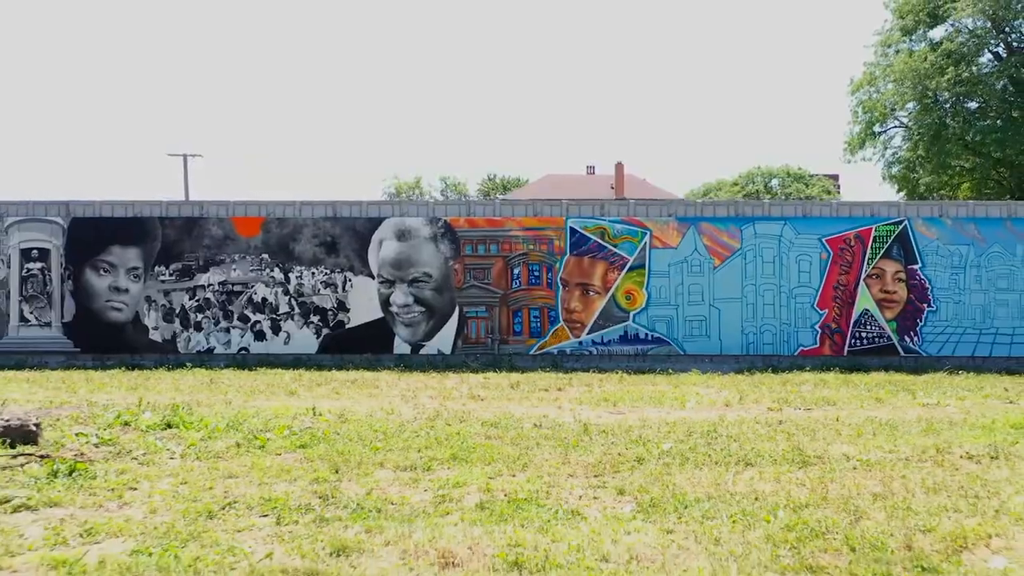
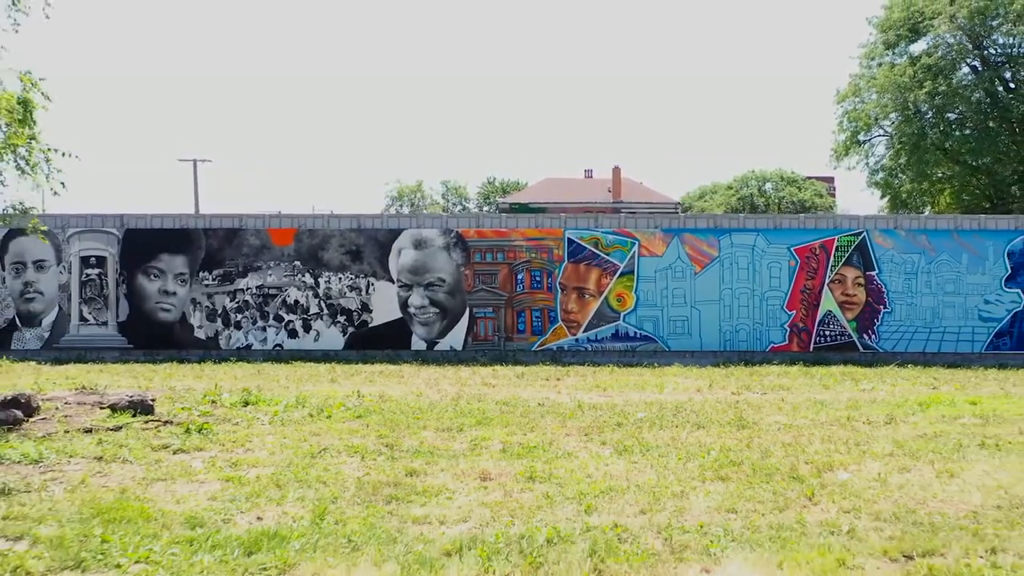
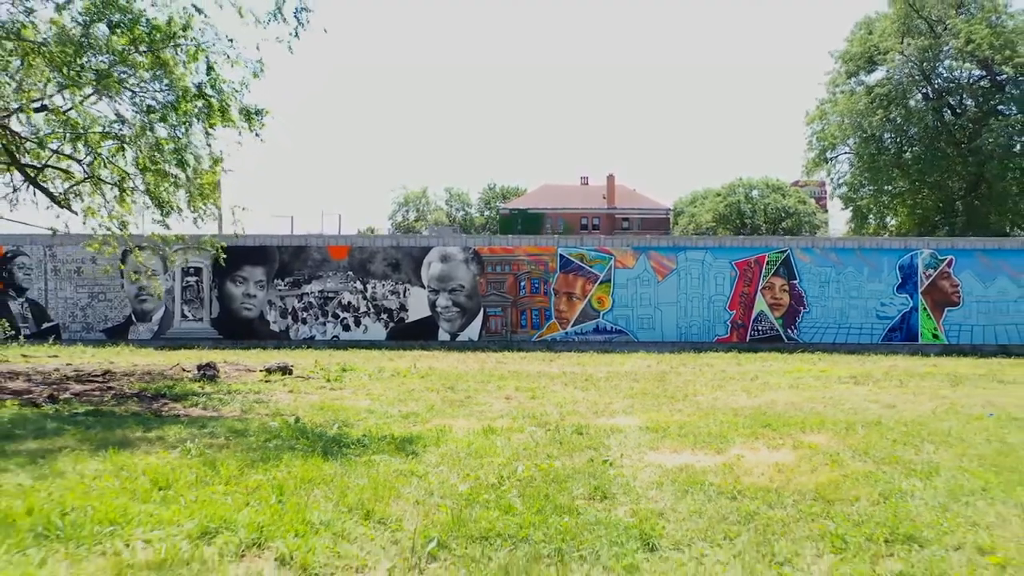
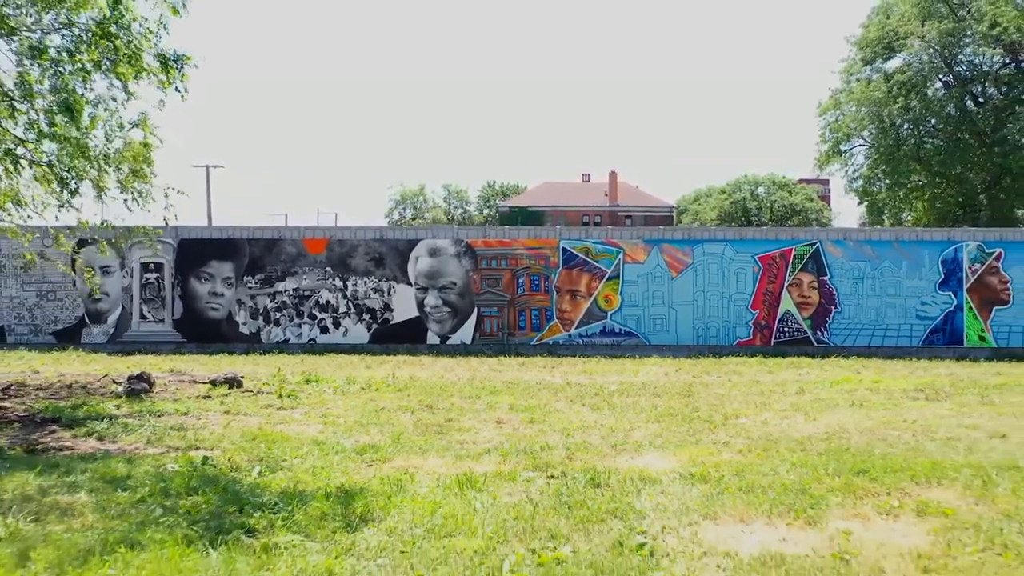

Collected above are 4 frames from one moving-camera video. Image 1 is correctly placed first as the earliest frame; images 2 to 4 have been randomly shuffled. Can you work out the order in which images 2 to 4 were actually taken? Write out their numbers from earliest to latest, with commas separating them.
2, 4, 3
